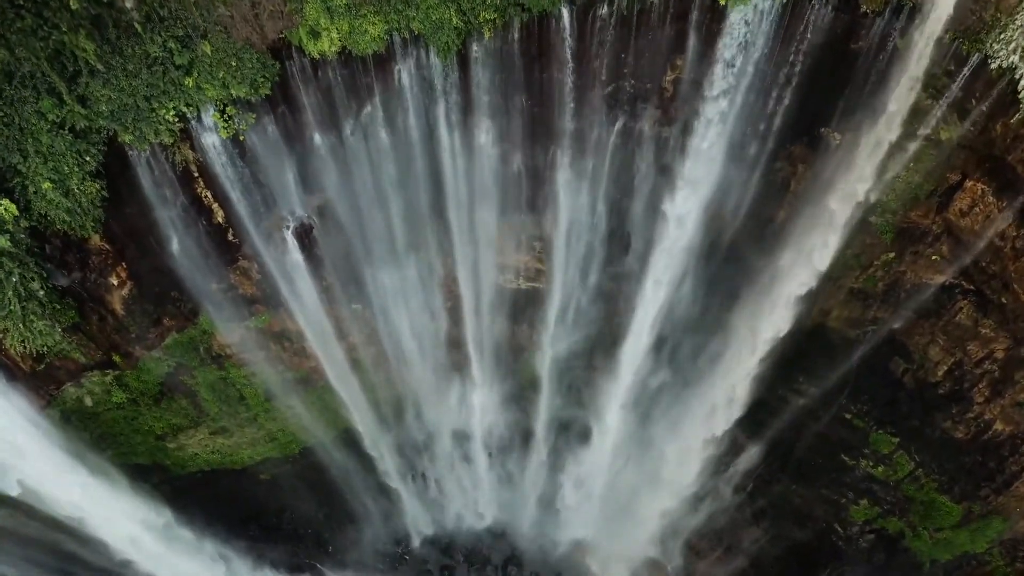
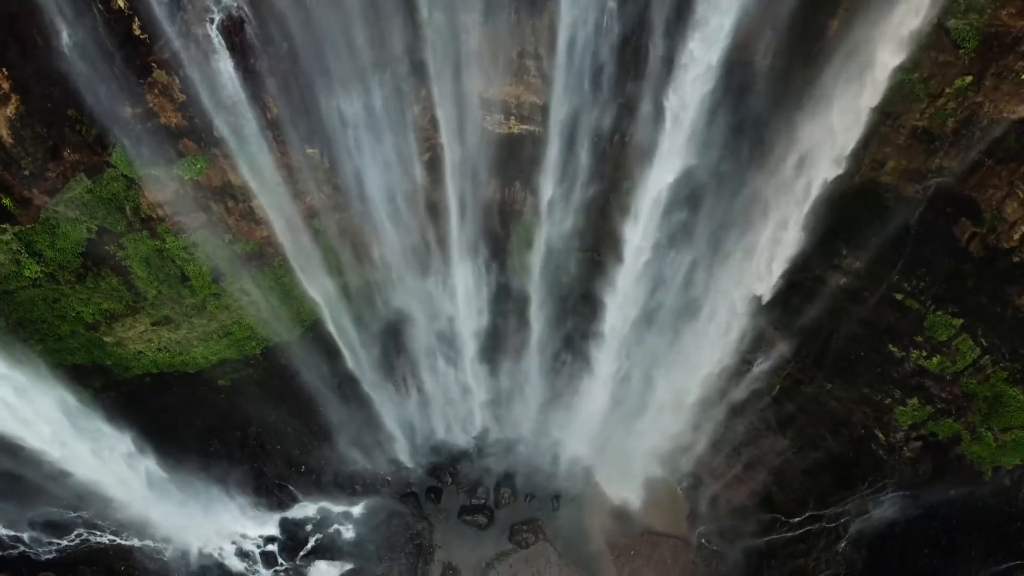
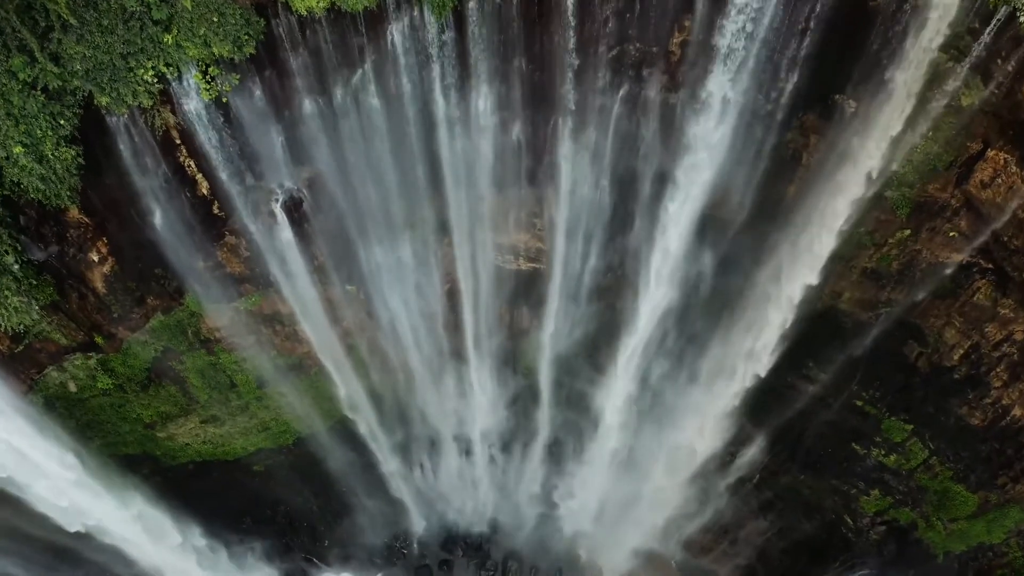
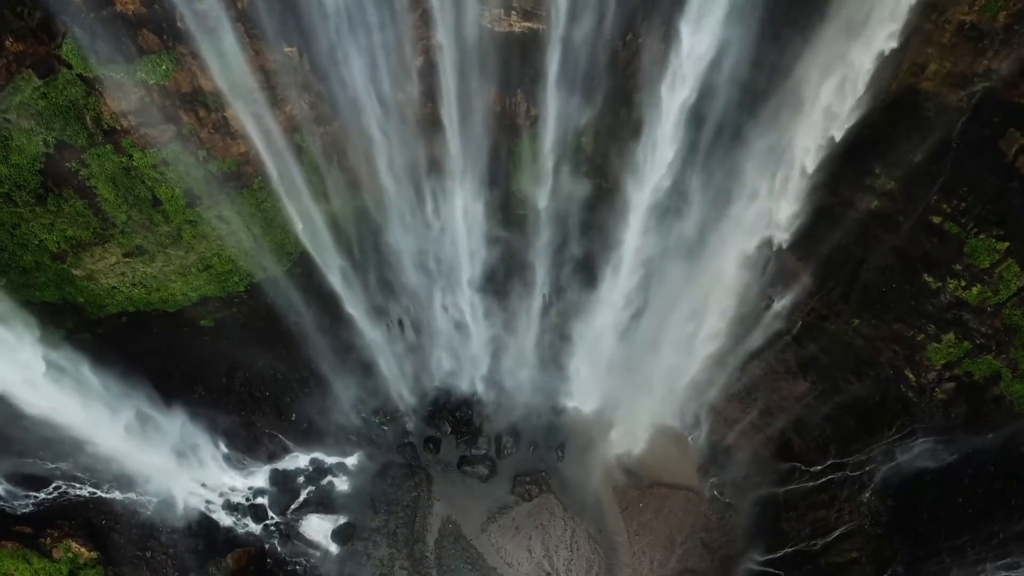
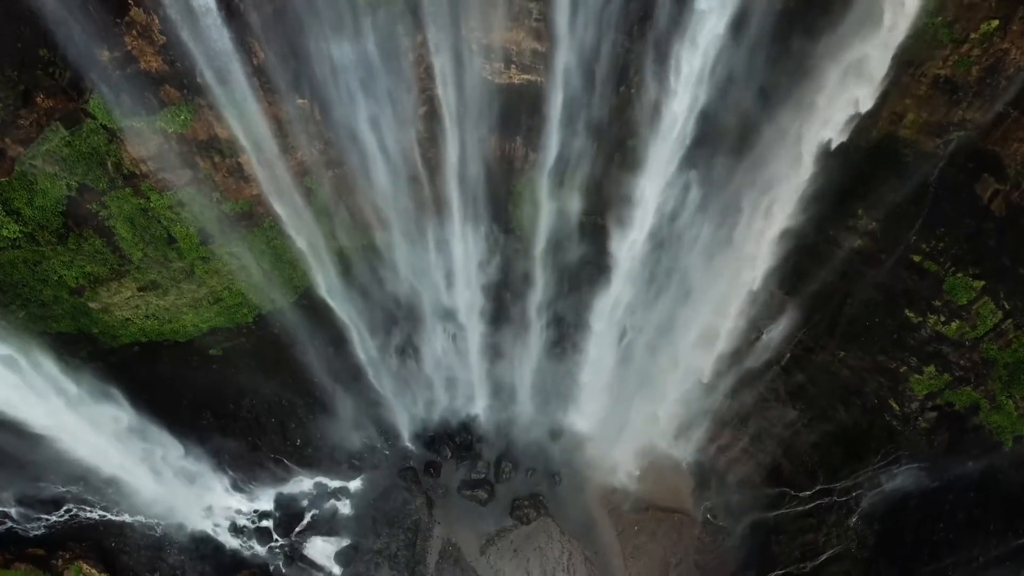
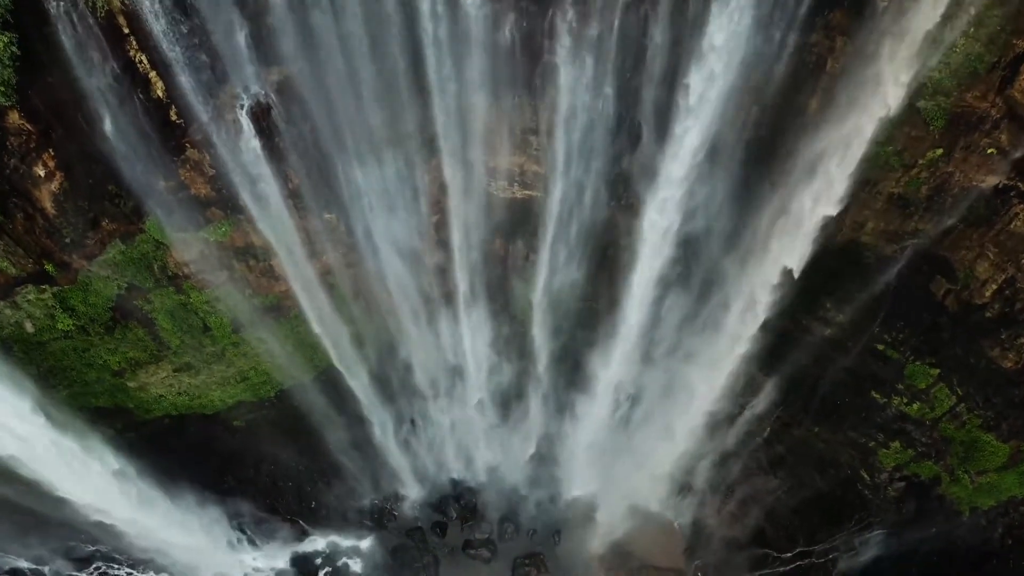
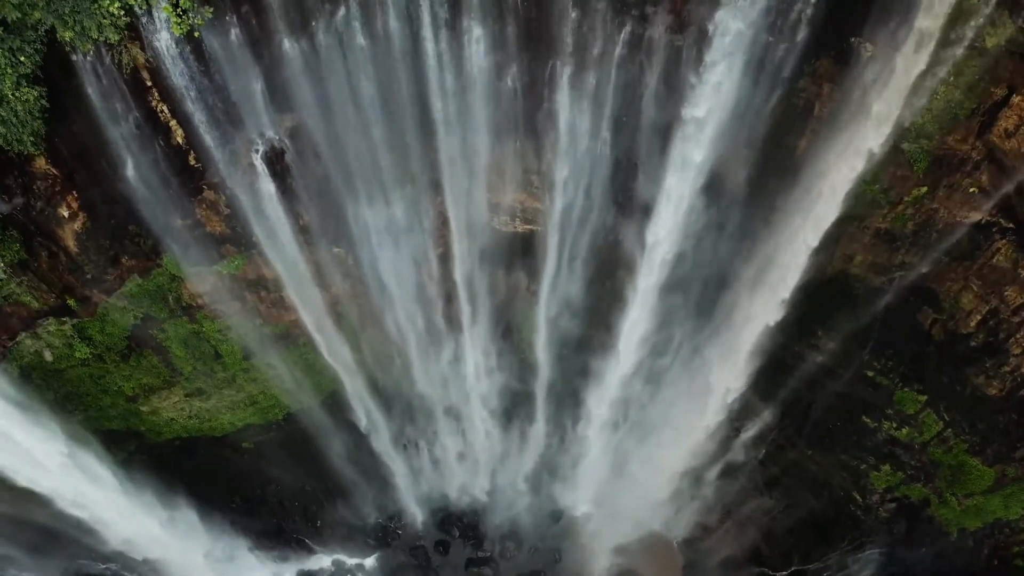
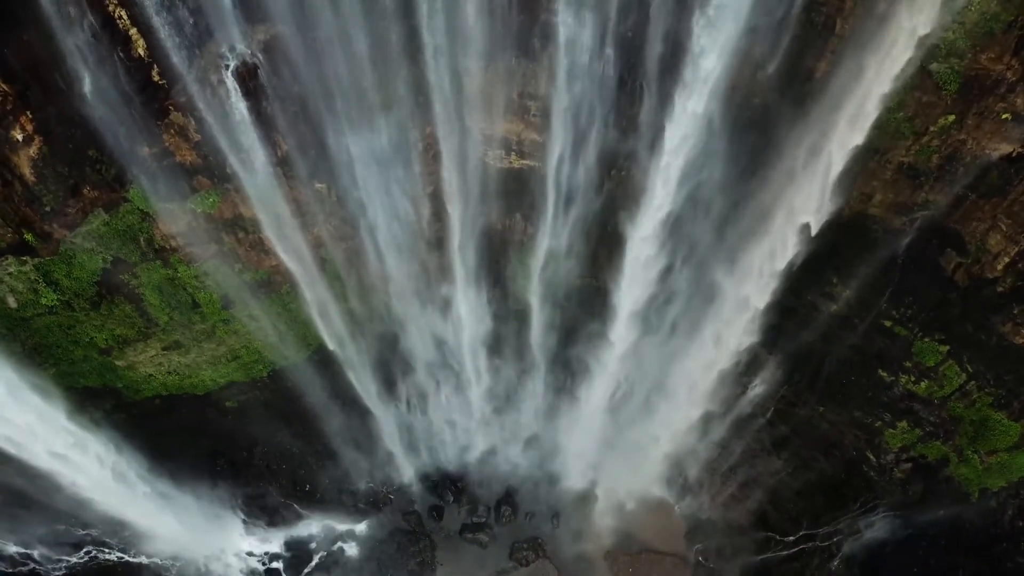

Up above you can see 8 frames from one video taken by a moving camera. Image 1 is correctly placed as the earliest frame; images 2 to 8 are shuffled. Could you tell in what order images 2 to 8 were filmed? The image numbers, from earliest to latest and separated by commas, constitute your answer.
3, 7, 6, 8, 2, 5, 4
